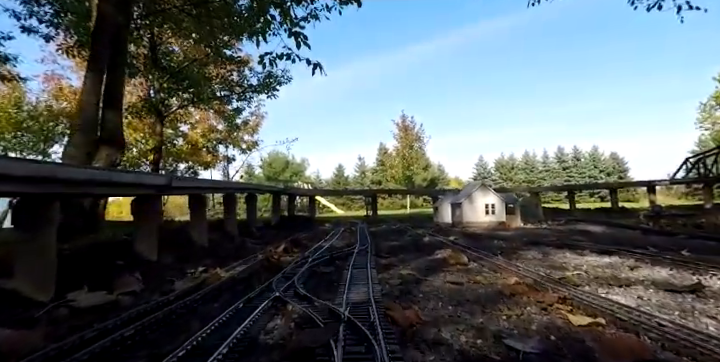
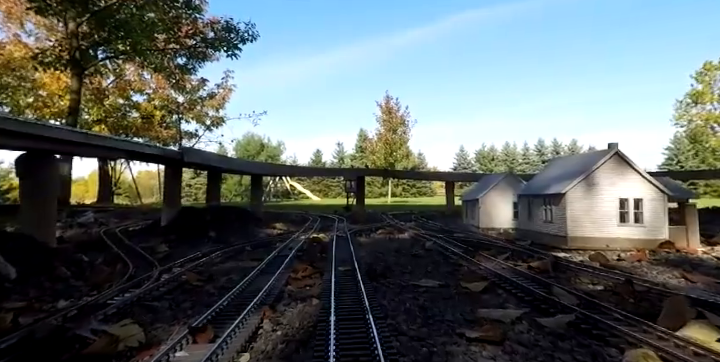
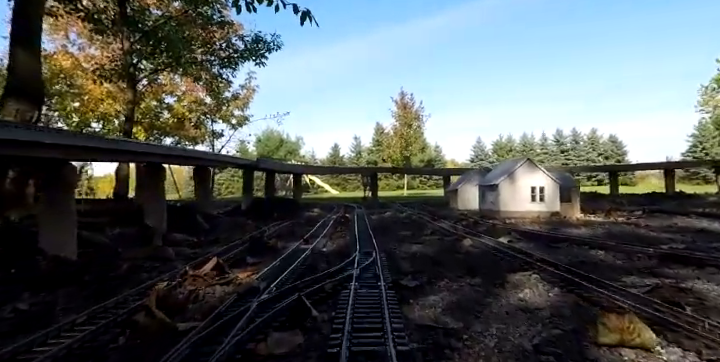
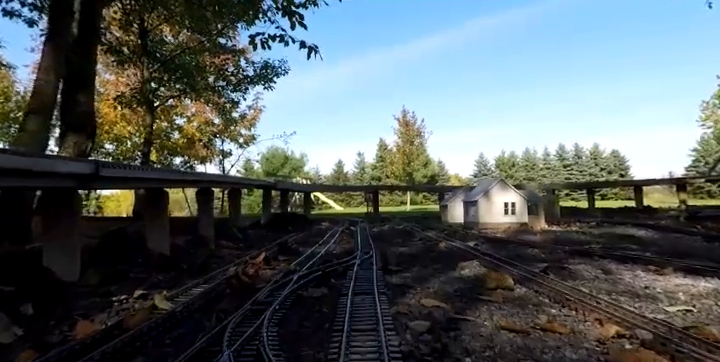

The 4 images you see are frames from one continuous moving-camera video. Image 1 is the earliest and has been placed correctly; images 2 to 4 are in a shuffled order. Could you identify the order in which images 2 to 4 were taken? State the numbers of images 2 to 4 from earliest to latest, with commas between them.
4, 3, 2
